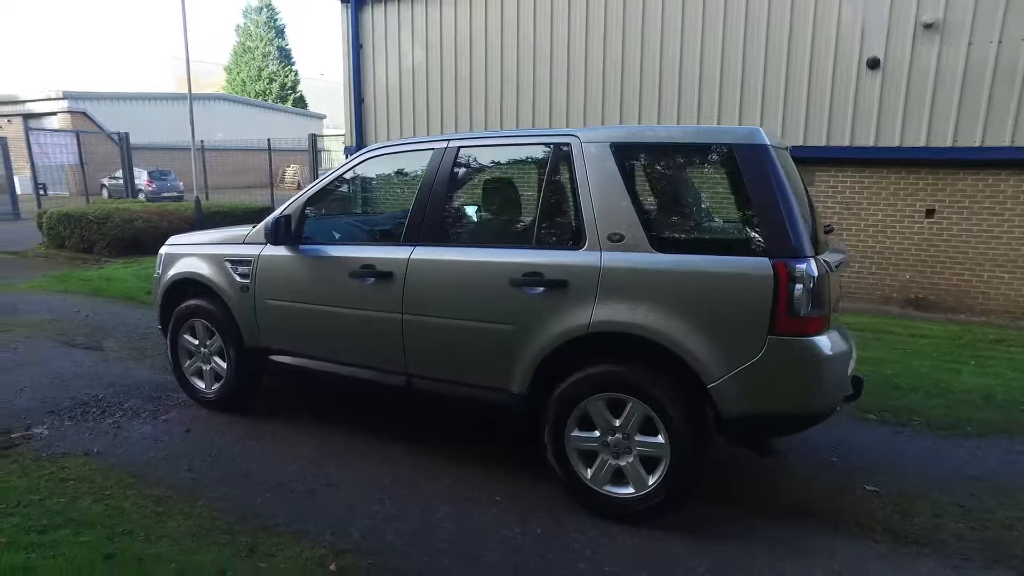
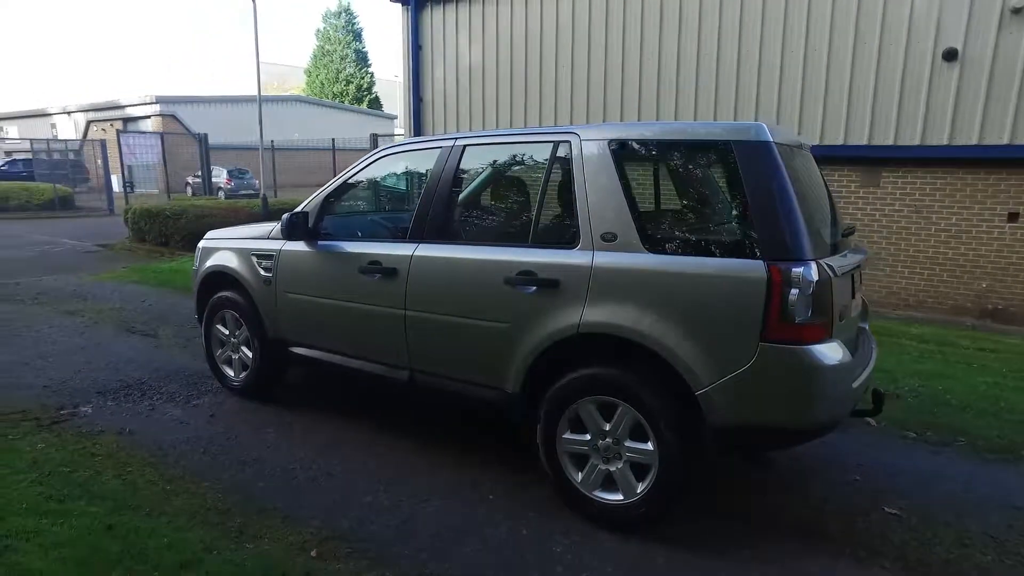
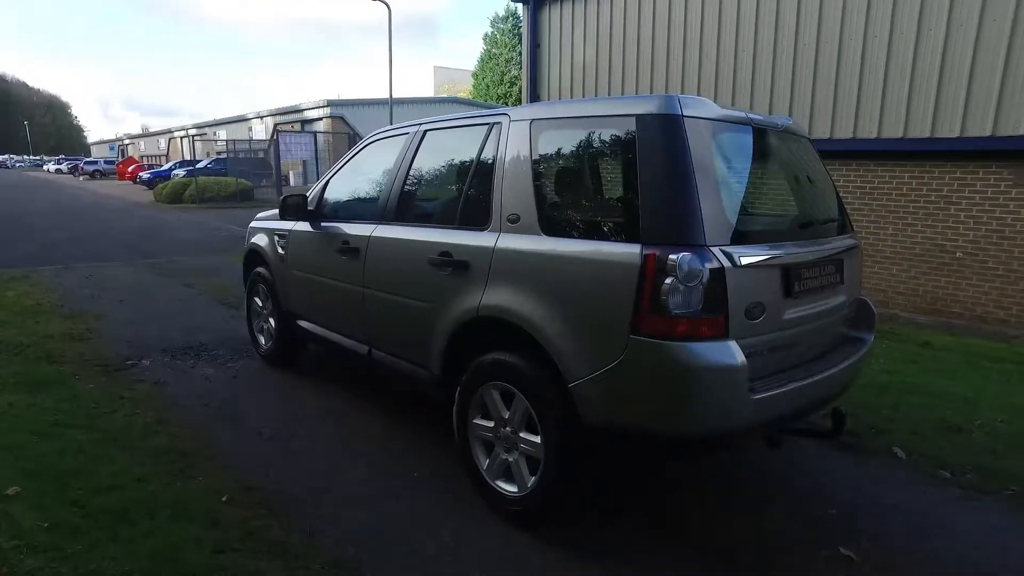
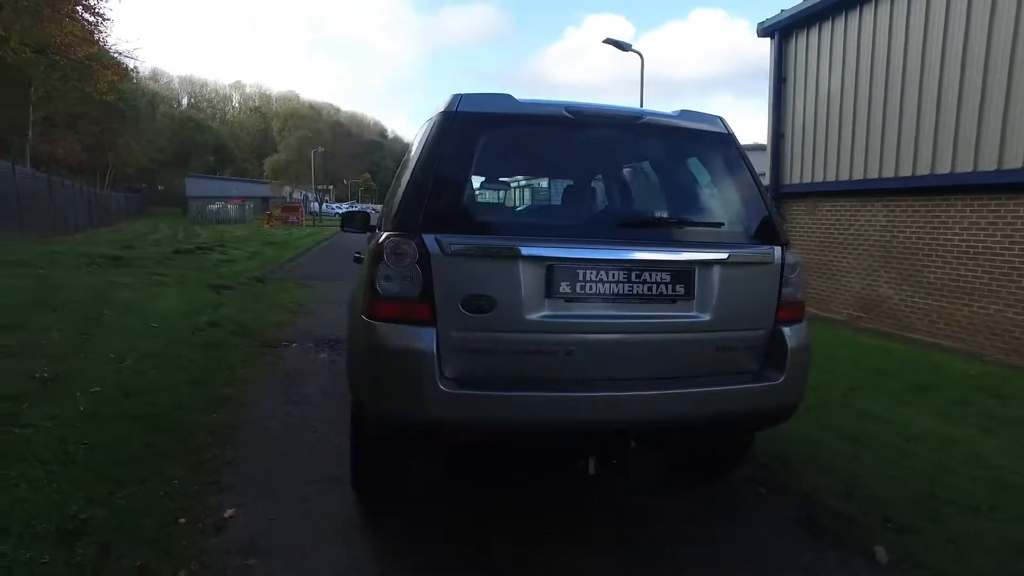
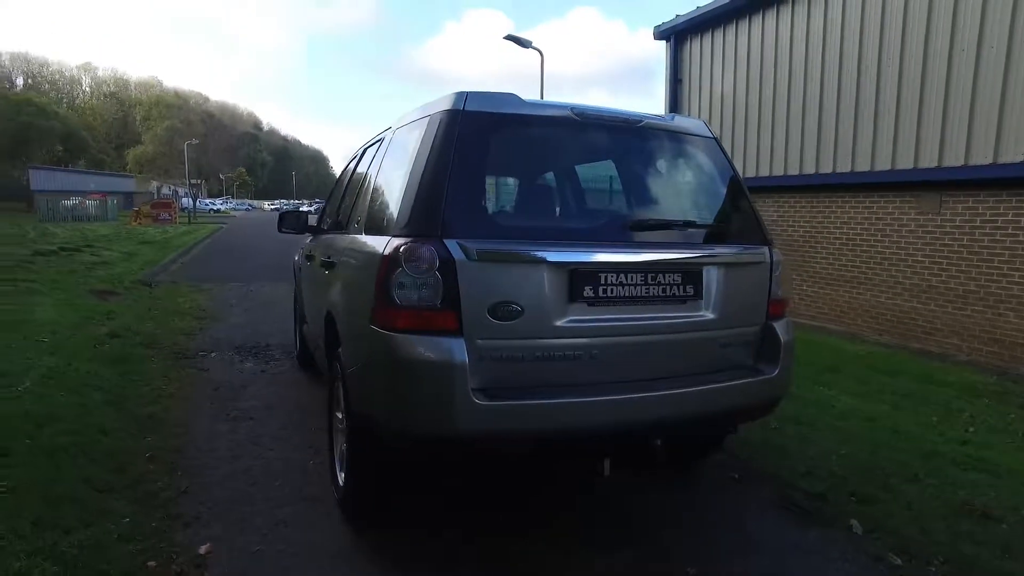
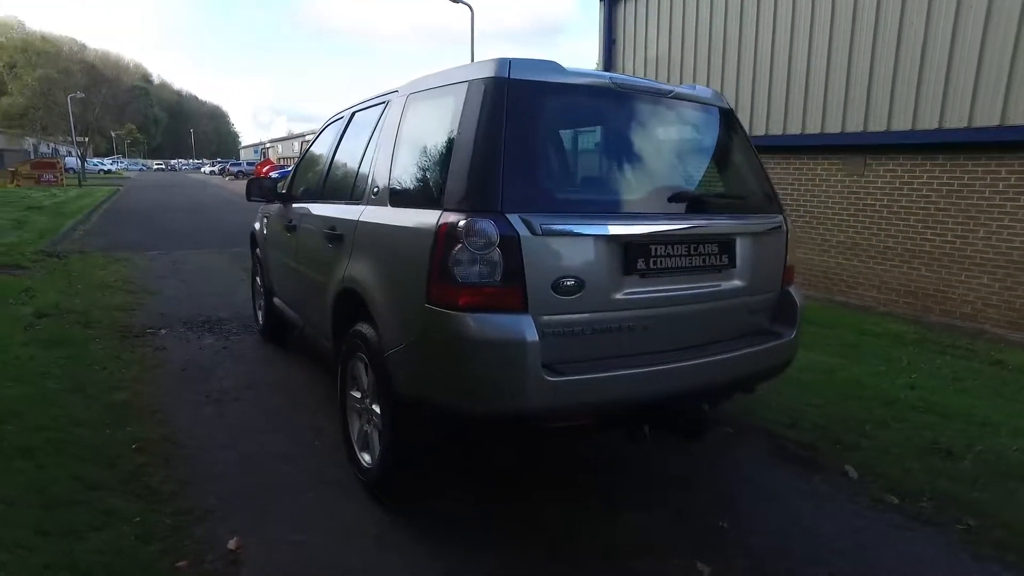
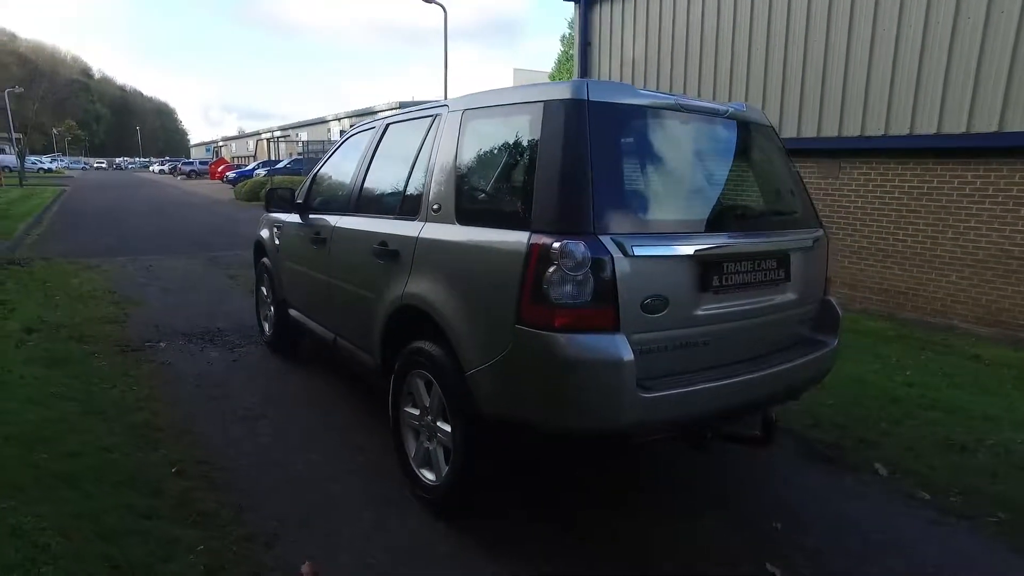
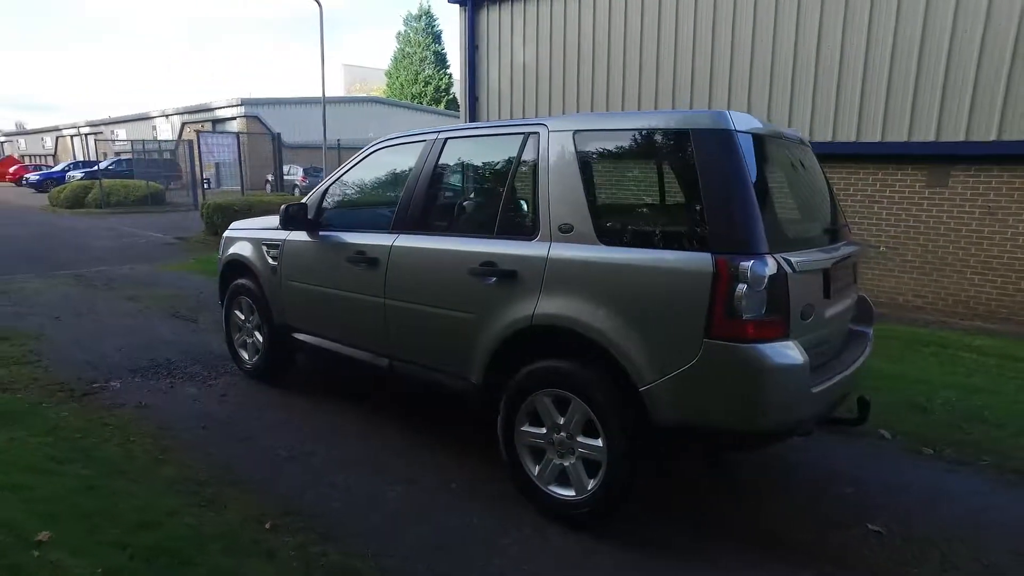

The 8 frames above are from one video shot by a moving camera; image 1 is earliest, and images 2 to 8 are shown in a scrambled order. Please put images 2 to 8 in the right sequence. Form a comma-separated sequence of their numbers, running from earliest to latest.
2, 8, 3, 7, 6, 5, 4
